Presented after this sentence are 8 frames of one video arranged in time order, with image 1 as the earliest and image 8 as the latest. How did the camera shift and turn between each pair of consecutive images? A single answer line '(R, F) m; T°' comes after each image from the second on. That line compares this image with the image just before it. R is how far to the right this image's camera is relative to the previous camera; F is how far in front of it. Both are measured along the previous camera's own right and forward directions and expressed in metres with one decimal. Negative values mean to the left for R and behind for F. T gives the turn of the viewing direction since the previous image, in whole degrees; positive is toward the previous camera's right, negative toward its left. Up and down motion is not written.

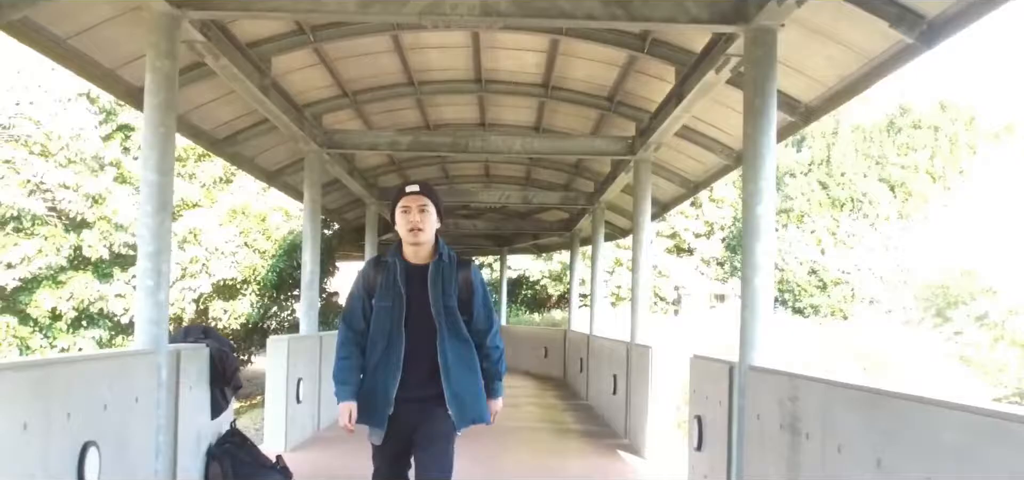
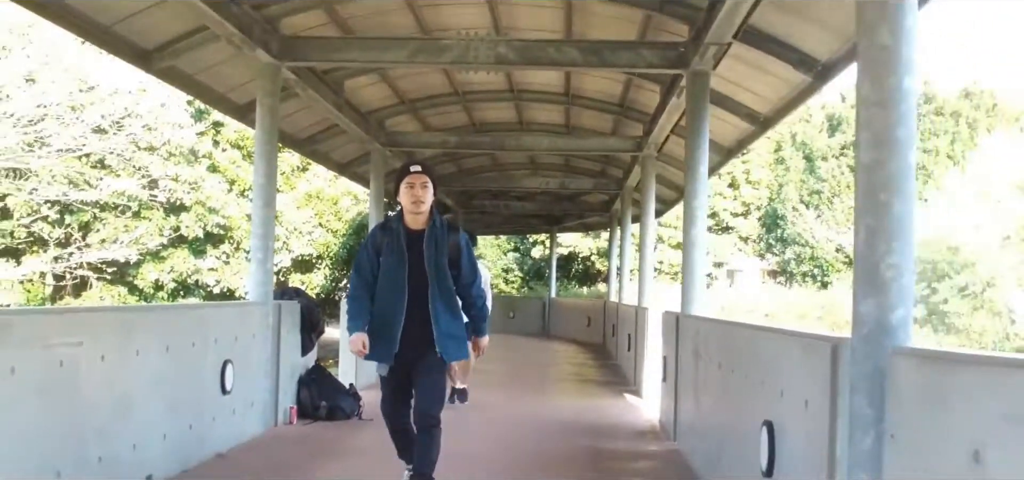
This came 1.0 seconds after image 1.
(+0.5, -2.3) m; -4°
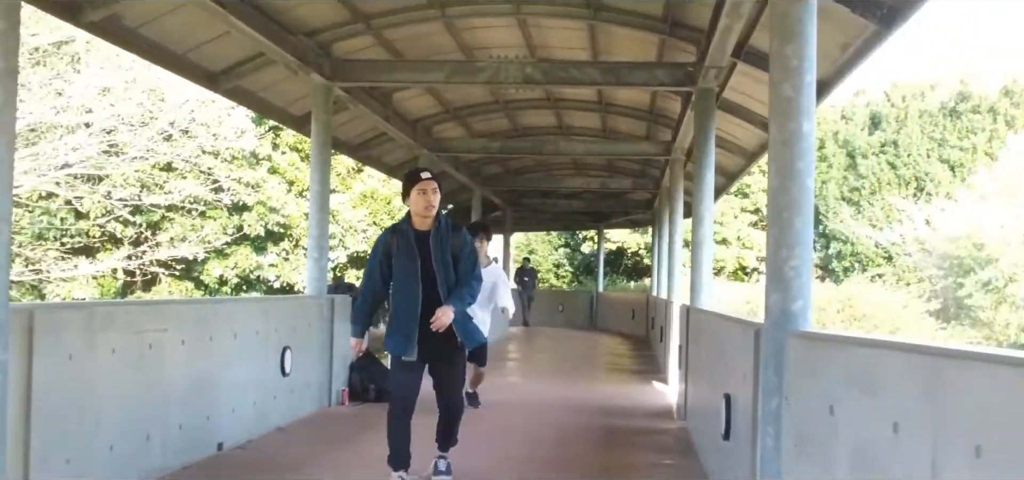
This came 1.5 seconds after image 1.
(+0.3, -1.0) m; -3°
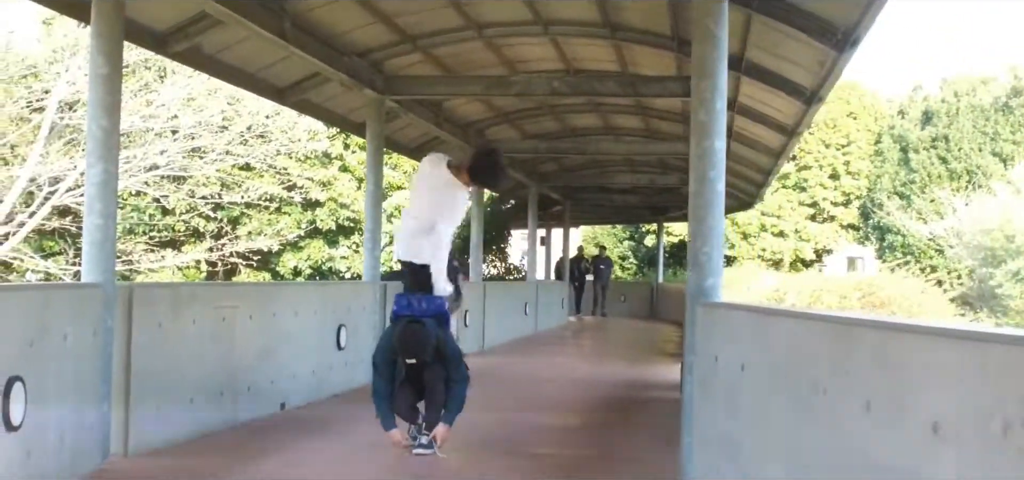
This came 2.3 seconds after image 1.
(+0.5, -1.2) m; -4°
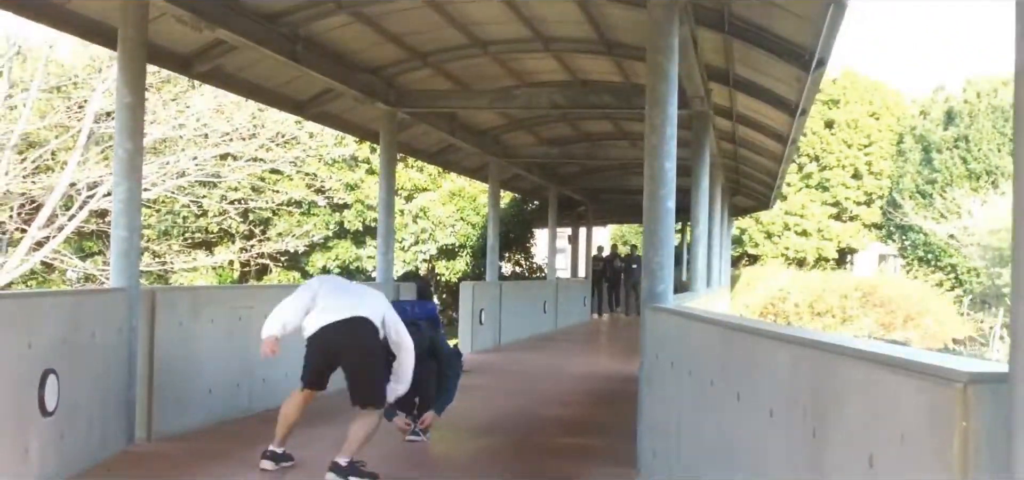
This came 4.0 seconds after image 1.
(+0.4, -0.6) m; -2°
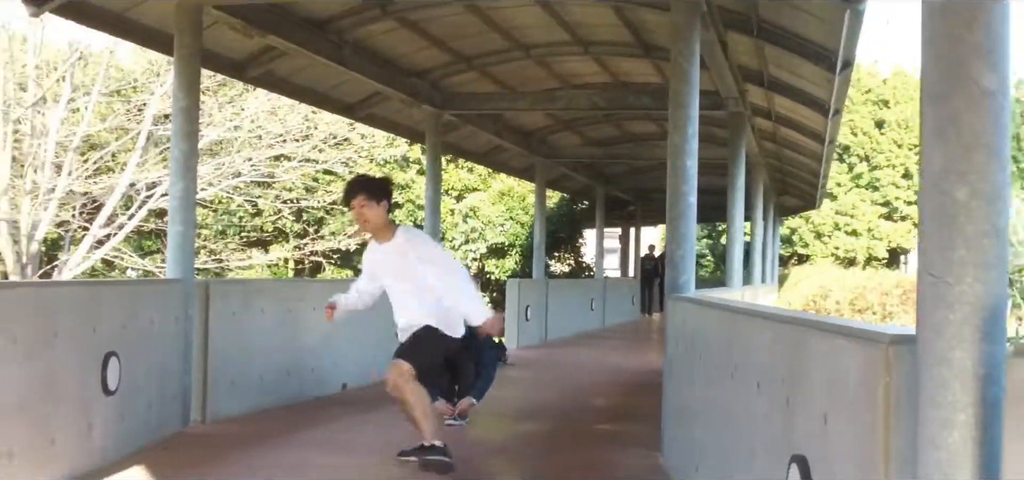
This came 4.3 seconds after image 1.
(+0.1, -0.3) m; -3°
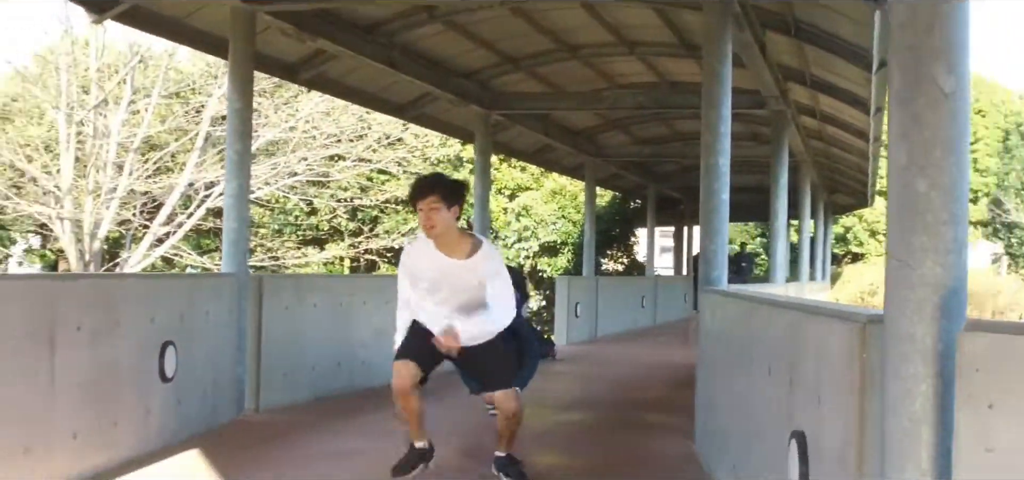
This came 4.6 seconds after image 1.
(+0.1, -0.2) m; -3°
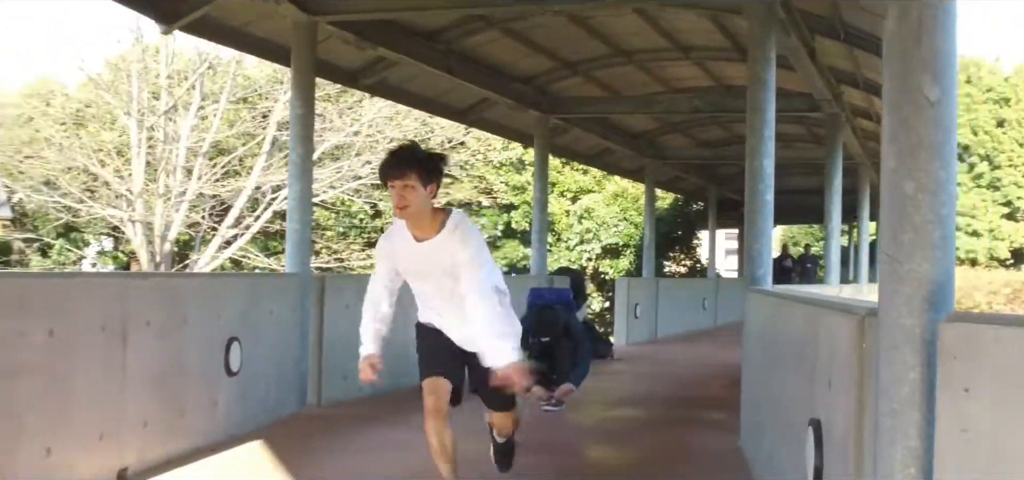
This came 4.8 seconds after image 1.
(+0.1, -0.2) m; -4°
